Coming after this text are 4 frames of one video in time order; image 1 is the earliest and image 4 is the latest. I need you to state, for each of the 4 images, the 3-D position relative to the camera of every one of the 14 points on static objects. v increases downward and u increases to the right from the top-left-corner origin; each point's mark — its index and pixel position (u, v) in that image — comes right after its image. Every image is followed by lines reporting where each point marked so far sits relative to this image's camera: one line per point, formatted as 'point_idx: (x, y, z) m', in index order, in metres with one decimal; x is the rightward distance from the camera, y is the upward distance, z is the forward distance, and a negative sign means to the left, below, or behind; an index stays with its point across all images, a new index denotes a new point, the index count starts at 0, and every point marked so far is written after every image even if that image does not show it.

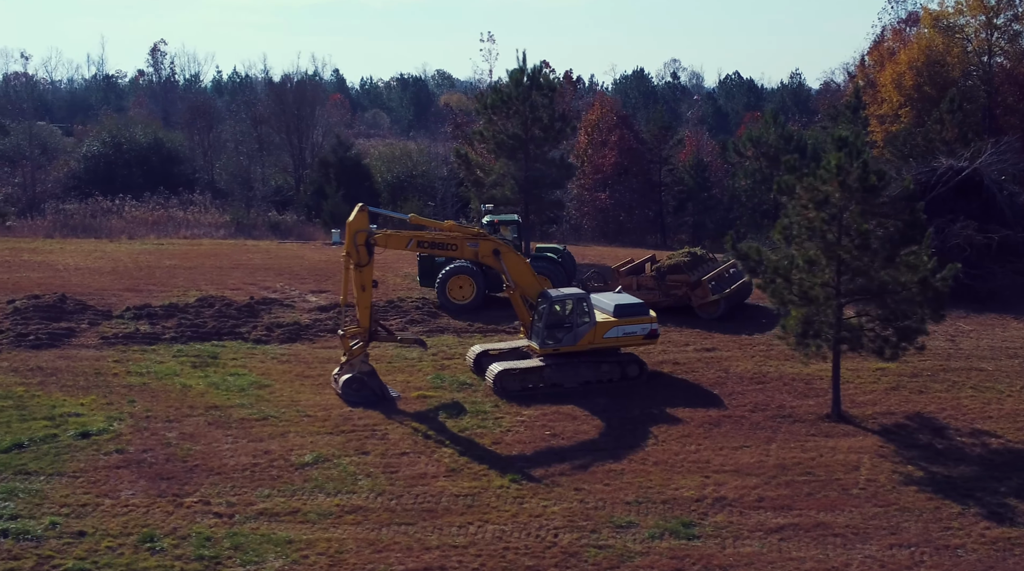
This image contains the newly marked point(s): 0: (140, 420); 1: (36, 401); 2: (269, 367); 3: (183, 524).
0: (-5.2, -1.9, +15.0) m
1: (-7.0, -1.7, +15.6) m
2: (-4.0, -1.3, +17.5) m
3: (-3.7, -2.7, +12.0) m
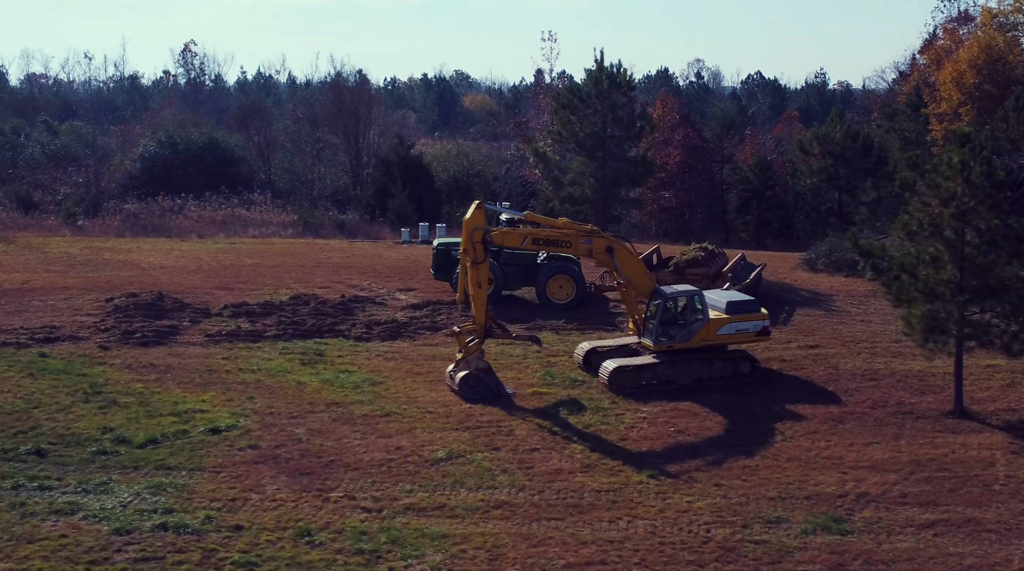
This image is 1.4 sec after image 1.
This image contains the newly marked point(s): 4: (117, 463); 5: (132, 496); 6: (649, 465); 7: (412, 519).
0: (-3.5, -1.9, +15.1) m
1: (-5.2, -1.7, +15.7) m
2: (-2.2, -1.3, +17.6) m
3: (-2.0, -2.6, +12.1) m
4: (-5.0, -2.2, +13.4) m
5: (-4.4, -2.5, +12.5) m
6: (+1.8, -2.3, +13.6) m
7: (-1.1, -2.7, +12.1) m
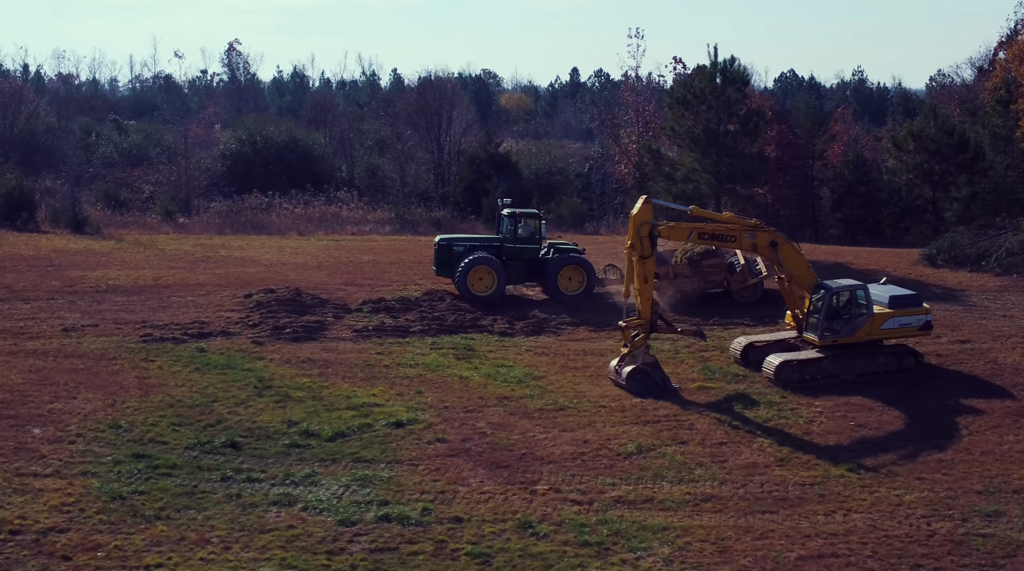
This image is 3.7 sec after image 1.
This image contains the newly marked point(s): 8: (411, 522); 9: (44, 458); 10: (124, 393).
0: (-1.0, -1.8, +15.2) m
1: (-2.7, -1.6, +15.8) m
2: (+0.3, -1.2, +17.7) m
3: (+0.4, -2.6, +12.1) m
4: (-2.5, -2.2, +13.5) m
5: (-2.0, -2.4, +12.6) m
6: (+4.2, -2.2, +13.5) m
7: (+1.3, -2.6, +12.2) m
8: (-1.1, -2.6, +11.7) m
9: (-5.6, -2.1, +12.8) m
10: (-5.6, -1.5, +15.2) m
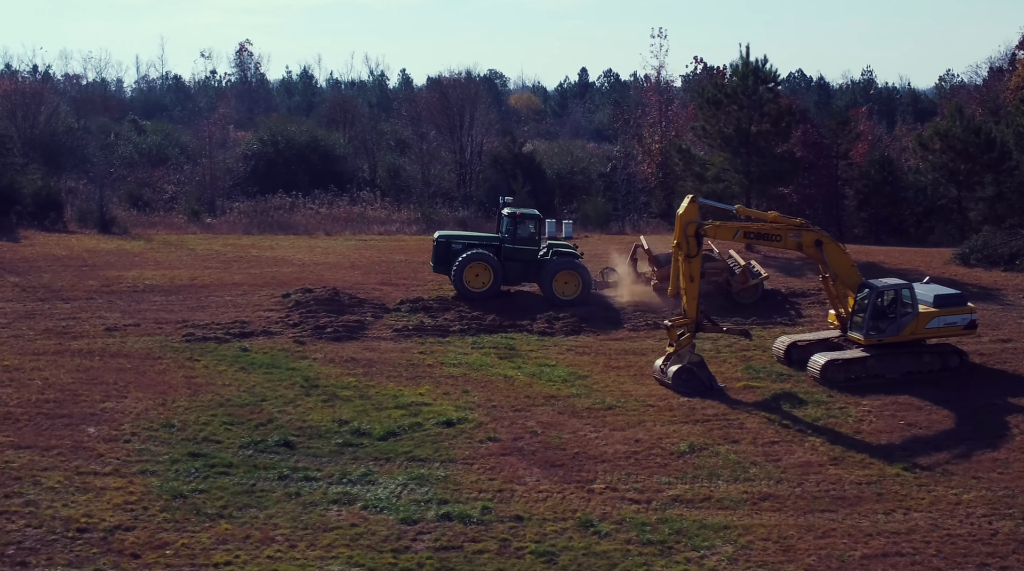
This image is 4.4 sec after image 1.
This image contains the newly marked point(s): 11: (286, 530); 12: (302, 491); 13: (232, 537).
0: (-0.3, -1.8, +15.2) m
1: (-2.0, -1.6, +15.9) m
2: (+1.0, -1.2, +17.7) m
3: (+1.1, -2.6, +12.1) m
4: (-1.8, -2.2, +13.6) m
5: (-1.3, -2.4, +12.6) m
6: (+4.9, -2.2, +13.5) m
7: (+2.0, -2.6, +12.2) m
8: (-0.4, -2.6, +11.7) m
9: (-4.9, -2.1, +12.9) m
10: (-4.9, -1.5, +15.3) m
11: (-2.4, -2.6, +11.3) m
12: (-2.4, -2.4, +12.4) m
13: (-2.9, -2.6, +11.1) m
